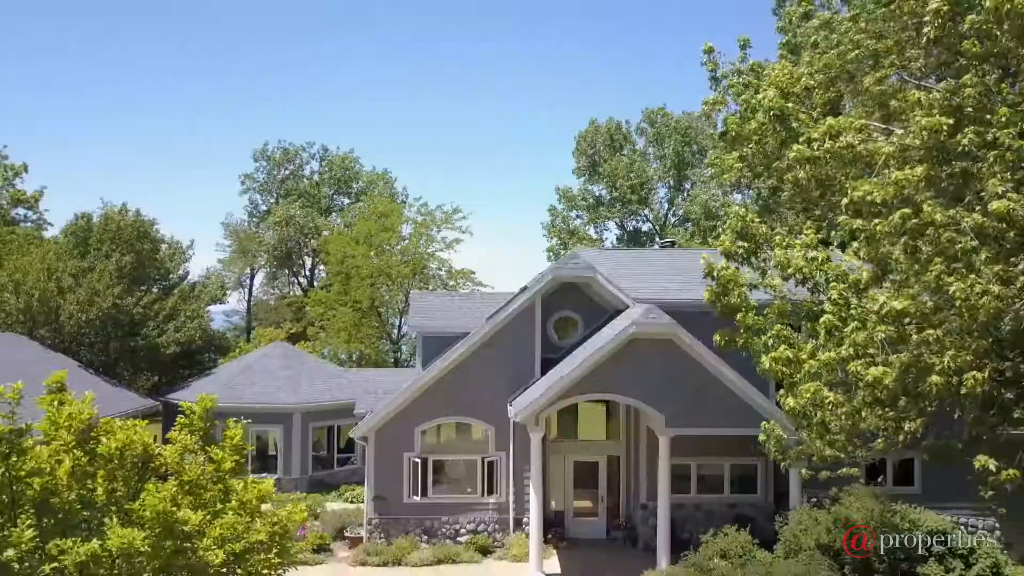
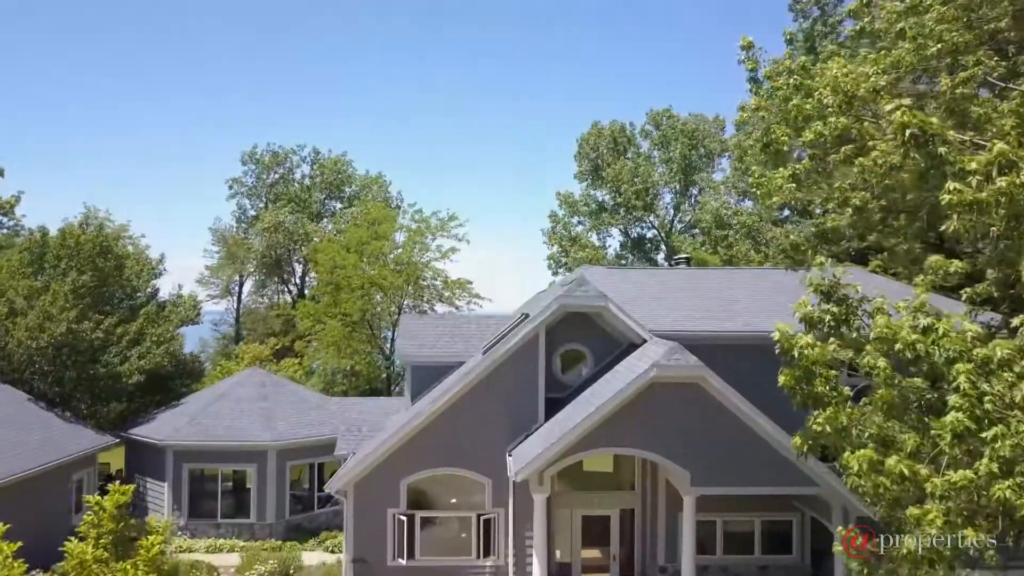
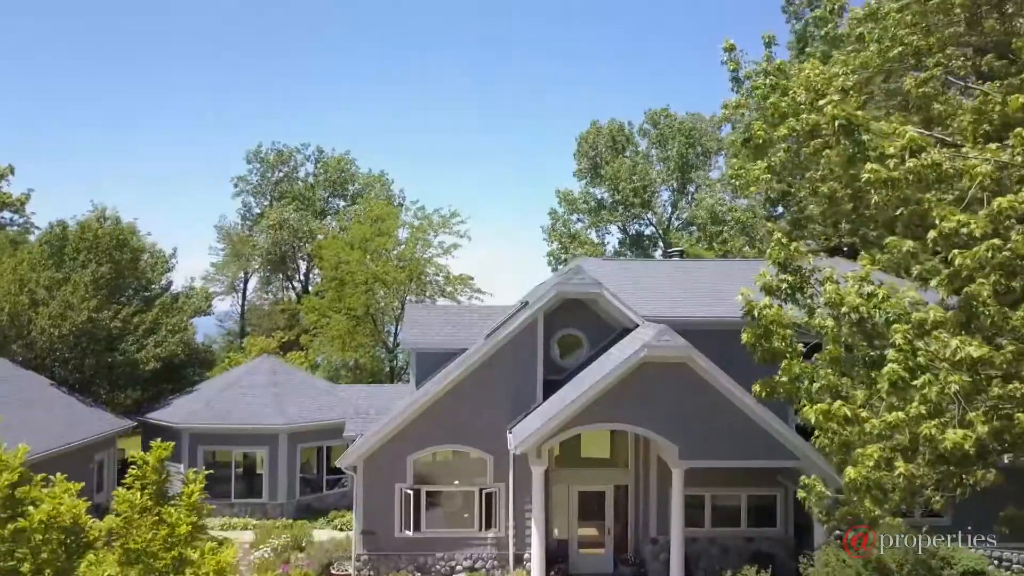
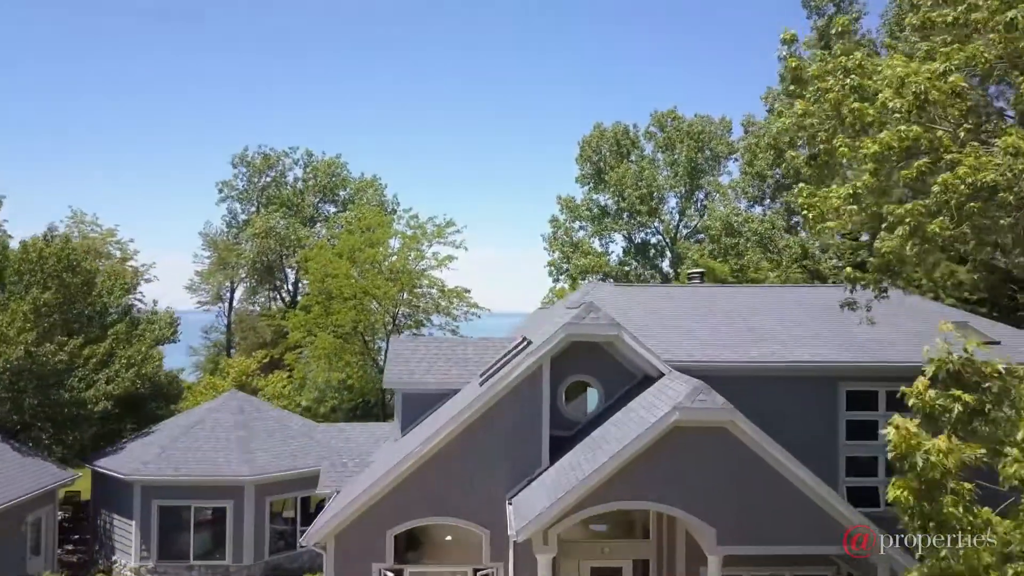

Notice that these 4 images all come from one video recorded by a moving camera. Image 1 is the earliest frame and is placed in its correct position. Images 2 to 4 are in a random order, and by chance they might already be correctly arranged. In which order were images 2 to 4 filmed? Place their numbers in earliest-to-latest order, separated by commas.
3, 2, 4
